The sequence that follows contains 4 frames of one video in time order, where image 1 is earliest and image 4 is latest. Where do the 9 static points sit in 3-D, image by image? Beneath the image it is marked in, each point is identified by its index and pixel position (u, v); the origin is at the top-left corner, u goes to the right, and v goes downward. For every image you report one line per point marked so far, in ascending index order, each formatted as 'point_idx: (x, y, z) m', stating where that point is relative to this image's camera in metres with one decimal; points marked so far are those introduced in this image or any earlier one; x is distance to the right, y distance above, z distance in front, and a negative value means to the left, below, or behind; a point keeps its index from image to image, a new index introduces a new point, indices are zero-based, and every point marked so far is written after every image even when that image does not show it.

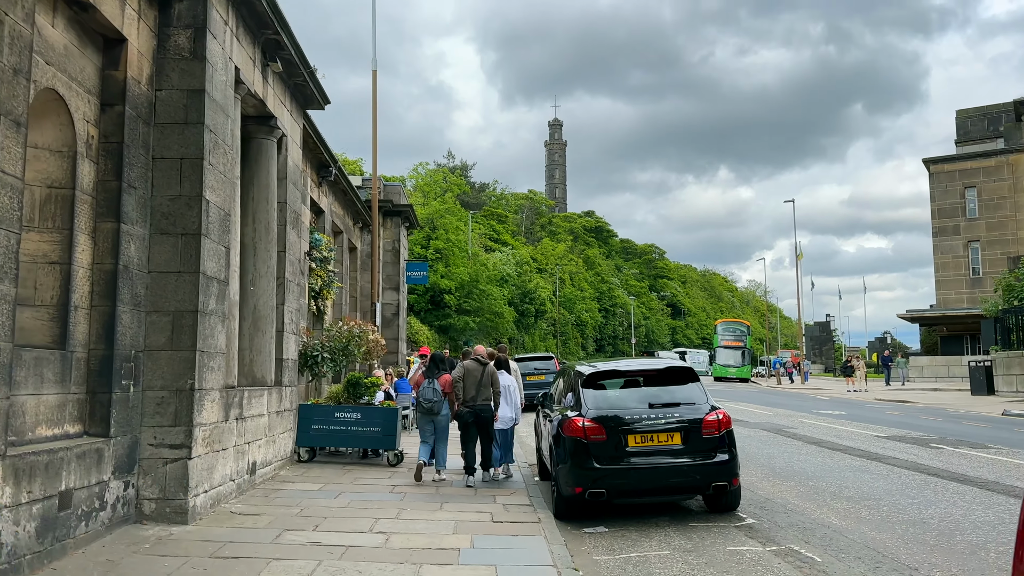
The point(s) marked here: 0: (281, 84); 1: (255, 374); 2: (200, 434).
0: (-3.1, +2.7, +10.6) m
1: (-3.3, -1.1, +10.2) m
2: (-3.0, -1.4, +7.6) m
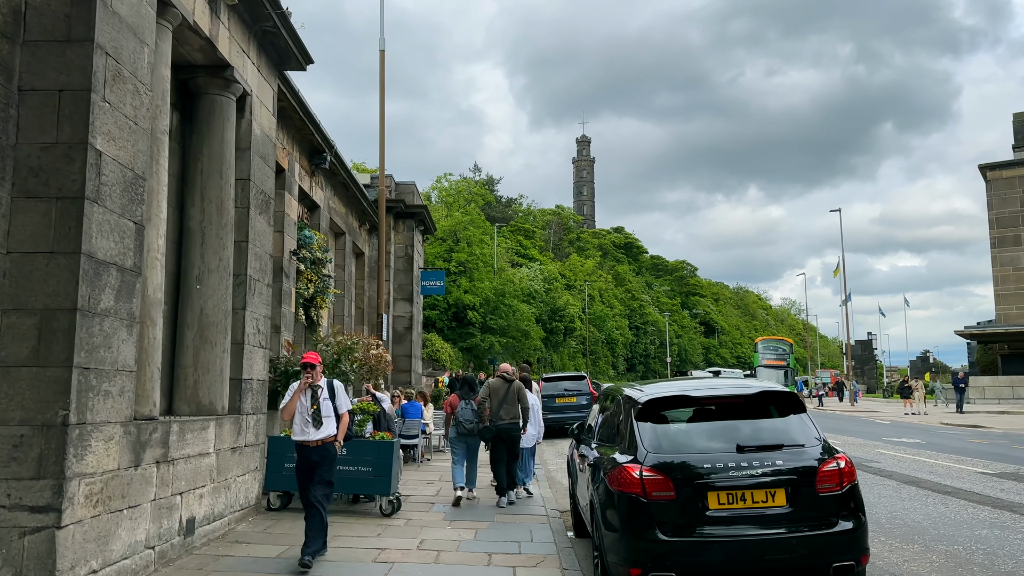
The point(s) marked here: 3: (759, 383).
0: (-2.8, +2.7, +8.3) m
1: (-3.0, -1.1, +7.7) m
2: (-2.8, -1.3, +5.2) m
3: (+2.0, -0.8, +6.6) m
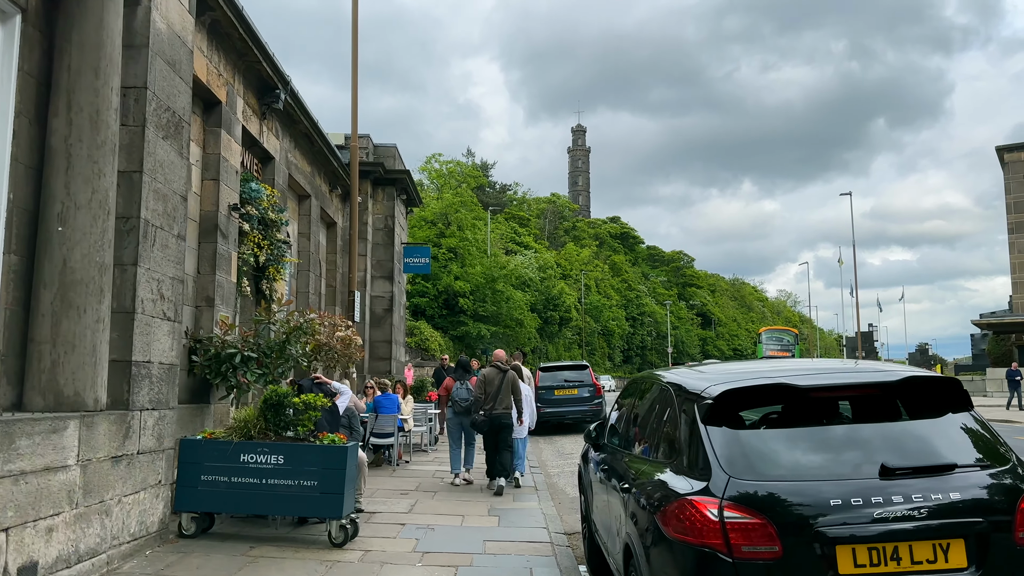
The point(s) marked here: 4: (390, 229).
0: (-2.9, +3.1, +6.0) m
1: (-3.1, -0.7, +5.4) m
2: (-2.8, -1.0, +2.9) m
3: (+2.0, -0.4, +4.3) m
4: (-2.7, +1.3, +17.2) m
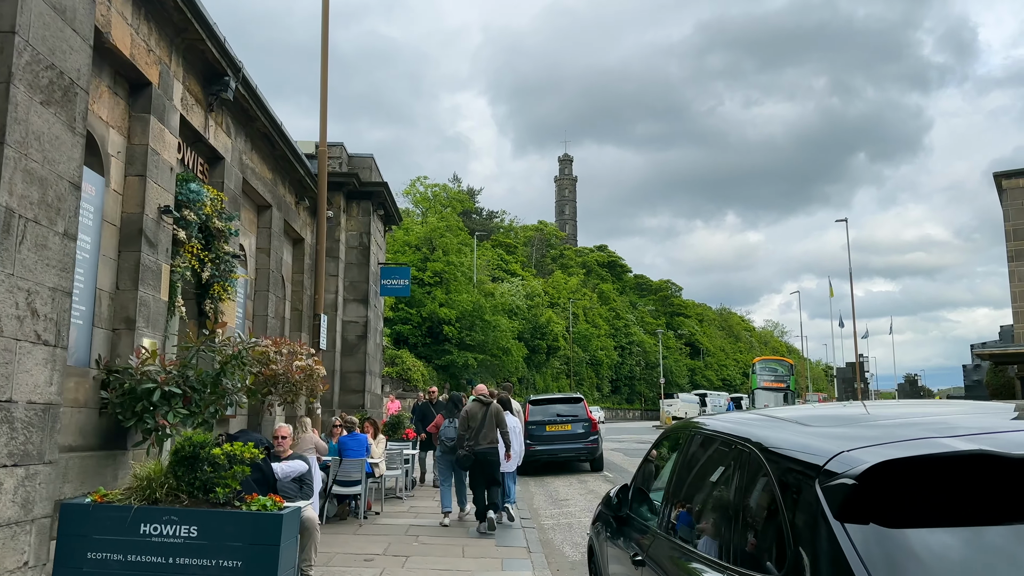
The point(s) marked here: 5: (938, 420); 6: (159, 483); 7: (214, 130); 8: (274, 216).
0: (-2.9, +3.1, +4.4) m
1: (-3.1, -0.7, +3.8) m
2: (-2.8, -0.9, +1.2) m
3: (+2.0, -0.4, +2.7) m
4: (-2.9, +0.8, +15.6) m
5: (+1.5, -0.4, +2.9) m
6: (-2.4, -1.3, +5.4) m
7: (-3.5, +1.9, +9.4) m
8: (-3.6, +1.1, +12.0) m
